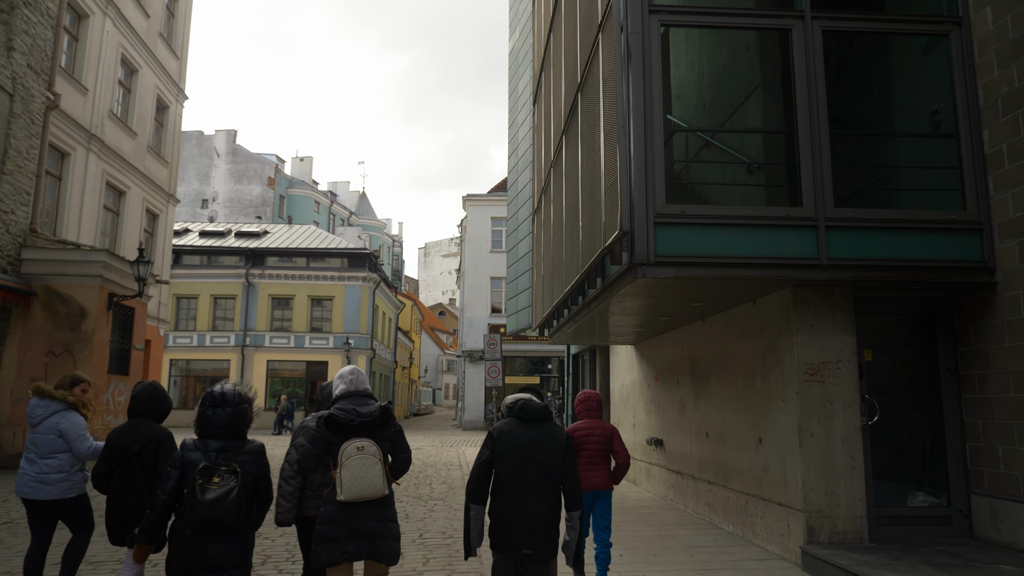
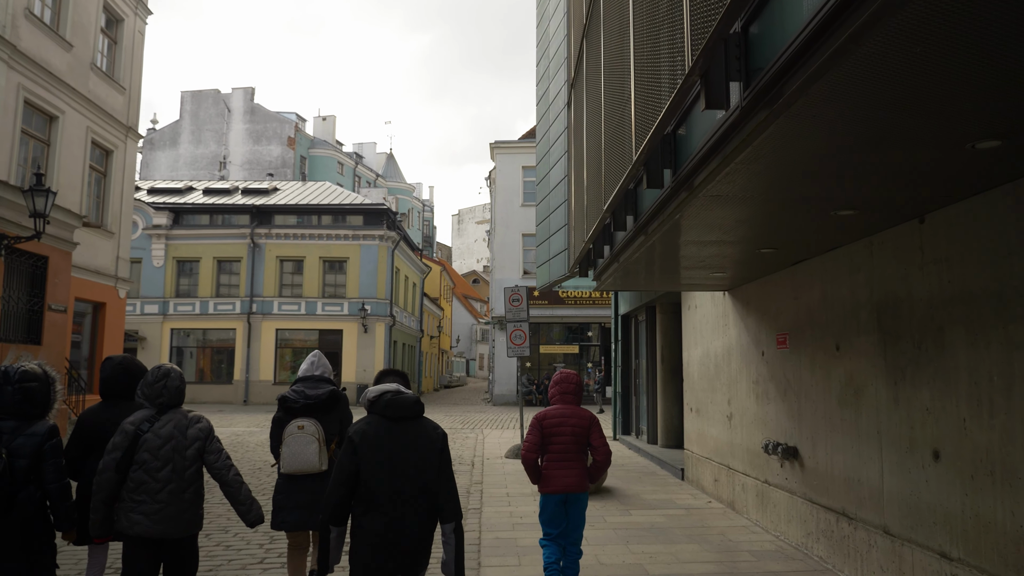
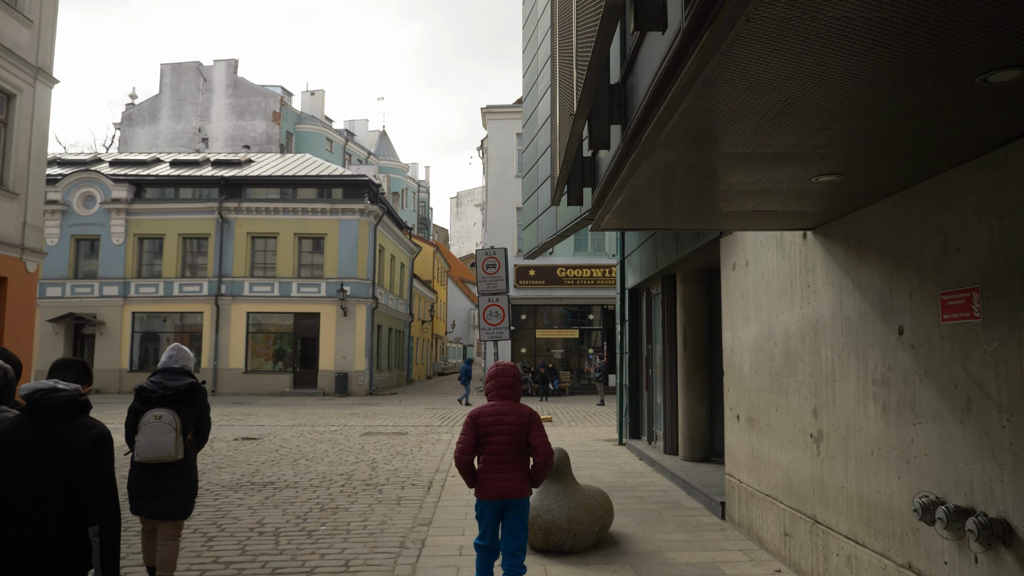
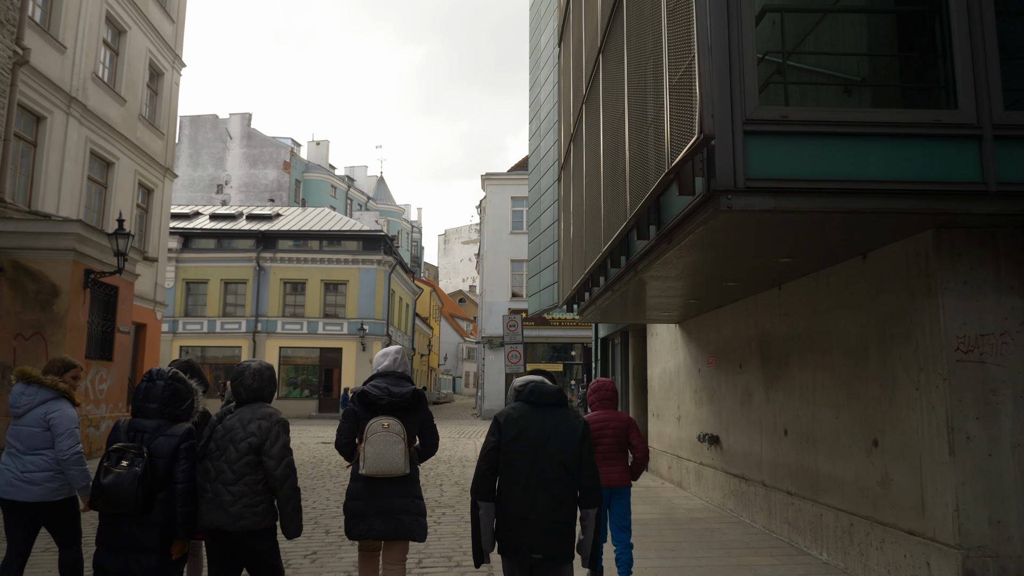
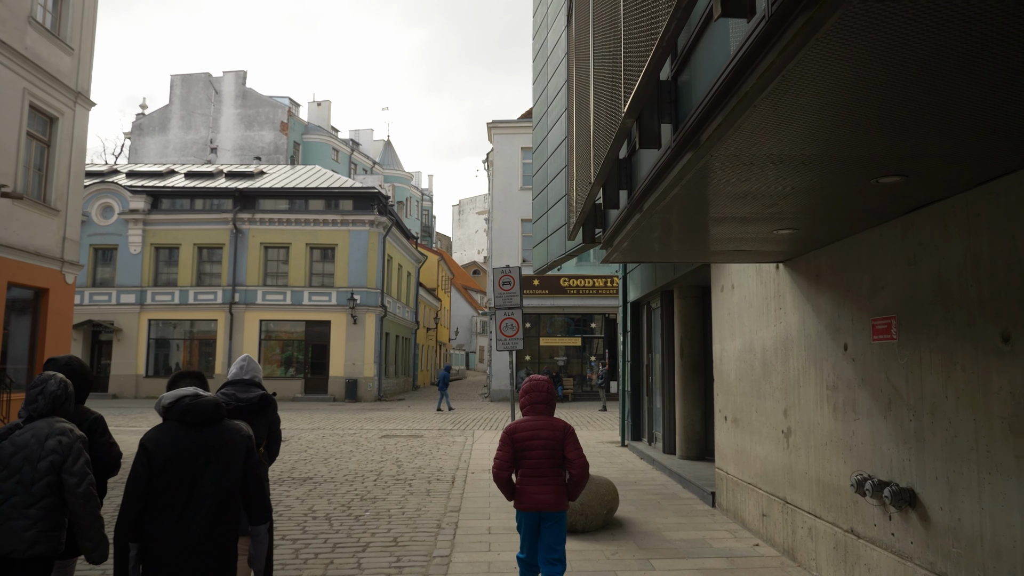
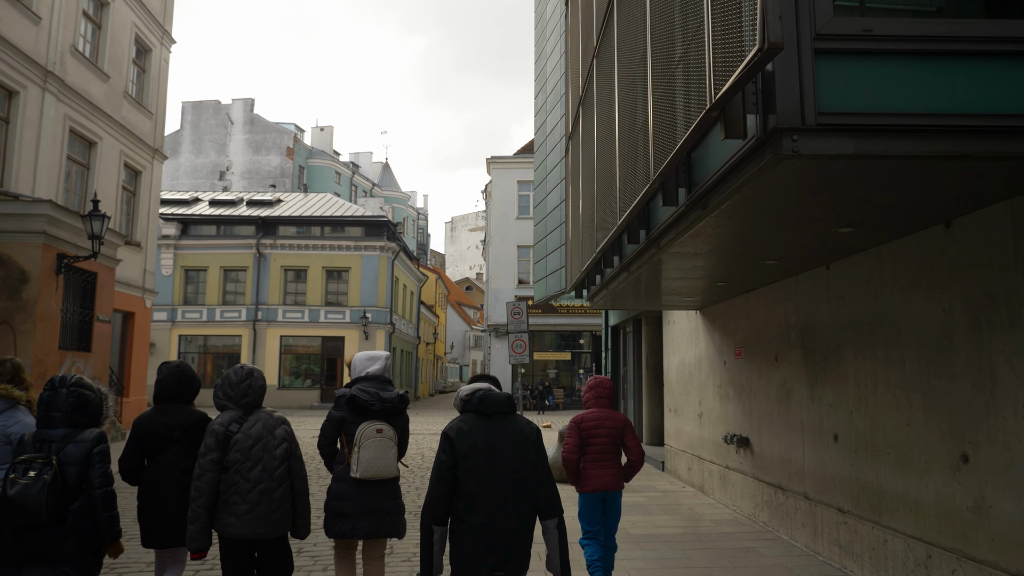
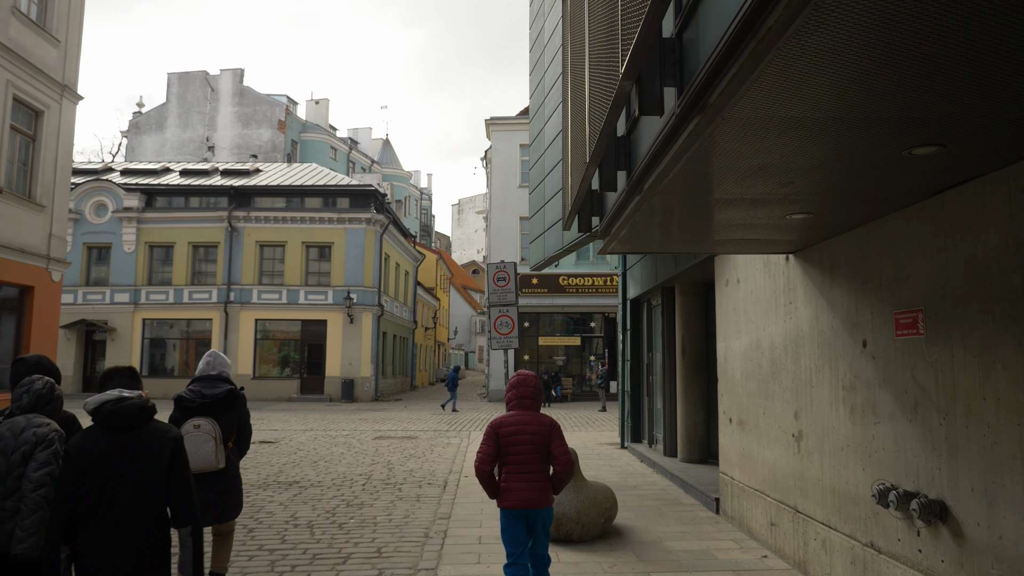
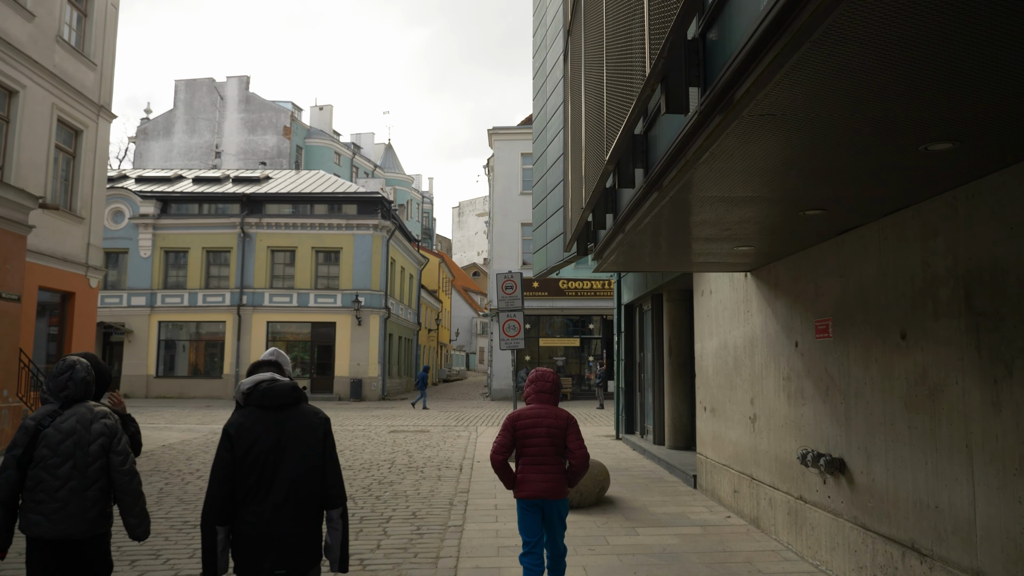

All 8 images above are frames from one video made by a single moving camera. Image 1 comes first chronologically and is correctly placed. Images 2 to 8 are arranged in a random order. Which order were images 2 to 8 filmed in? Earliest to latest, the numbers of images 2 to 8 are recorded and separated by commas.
4, 6, 2, 8, 5, 7, 3
